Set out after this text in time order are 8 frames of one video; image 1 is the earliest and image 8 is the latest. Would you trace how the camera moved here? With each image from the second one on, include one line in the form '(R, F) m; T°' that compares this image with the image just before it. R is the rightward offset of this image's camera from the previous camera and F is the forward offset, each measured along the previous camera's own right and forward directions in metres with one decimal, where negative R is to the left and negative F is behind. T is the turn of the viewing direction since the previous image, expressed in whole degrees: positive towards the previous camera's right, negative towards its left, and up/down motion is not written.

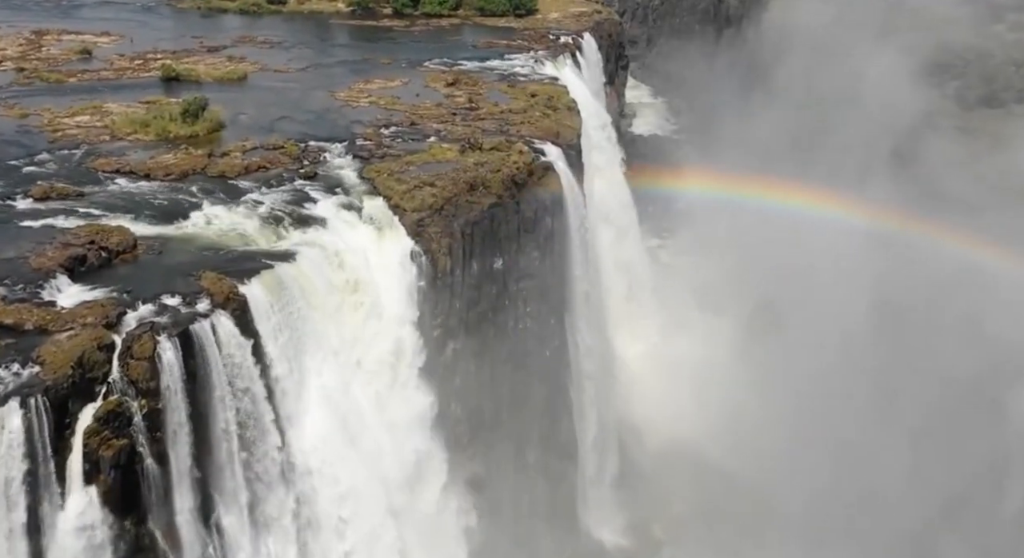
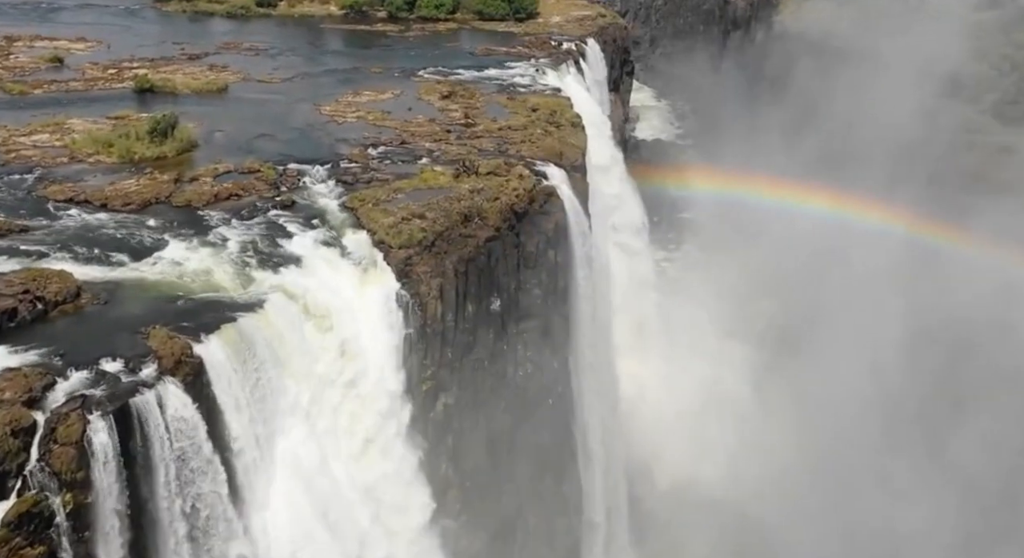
(0.0, +2.0) m; 0°
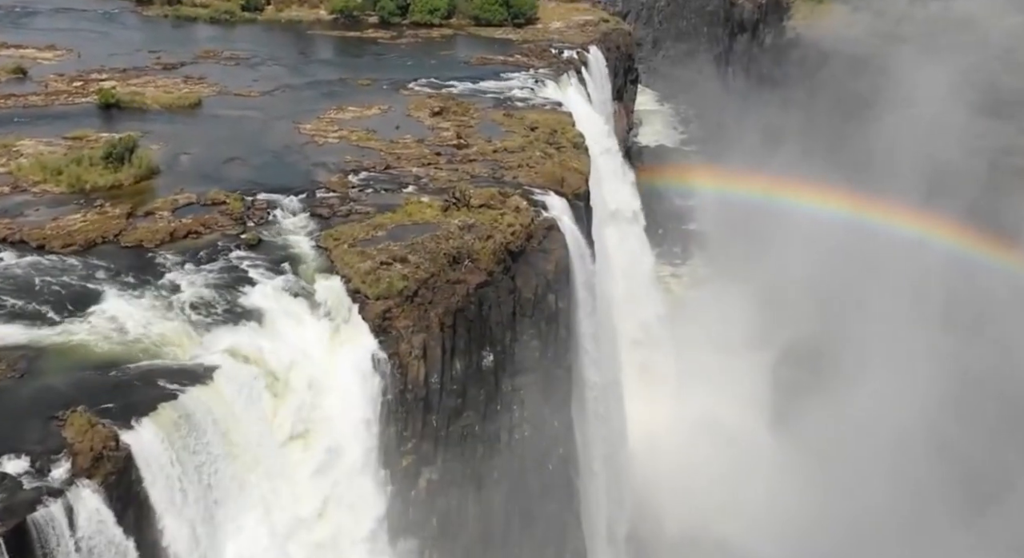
(+0.1, +2.1) m; 0°
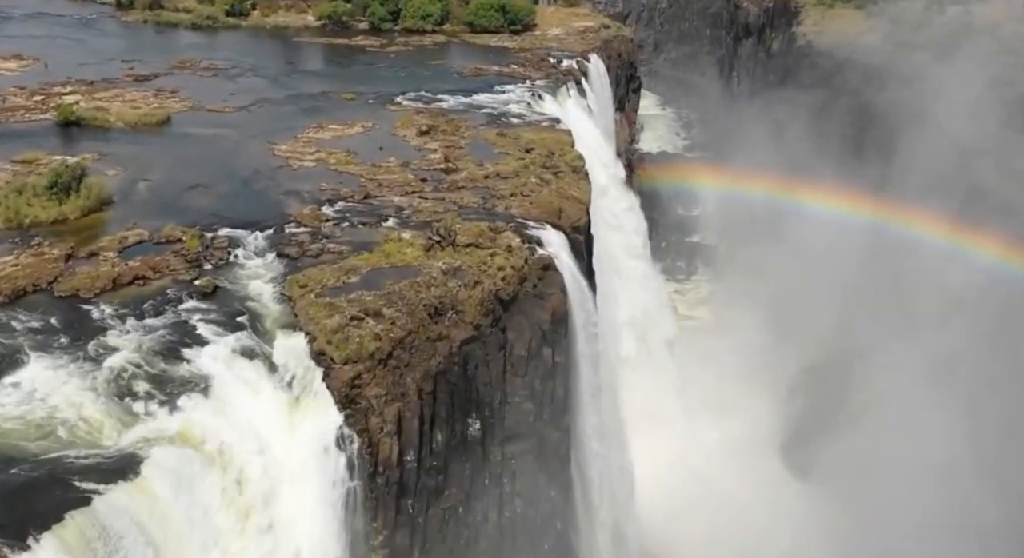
(+0.1, +1.9) m; 0°
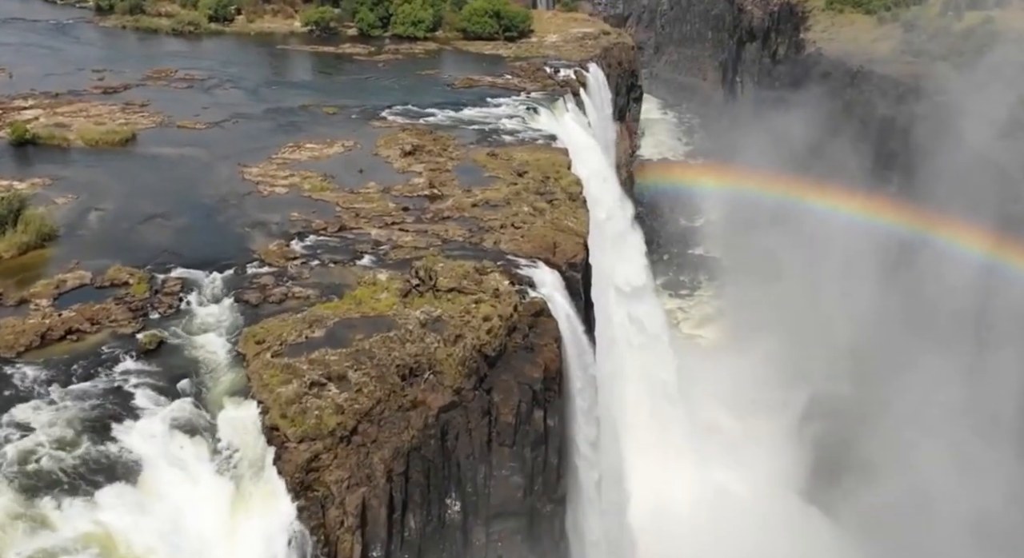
(+0.2, +1.7) m; 0°
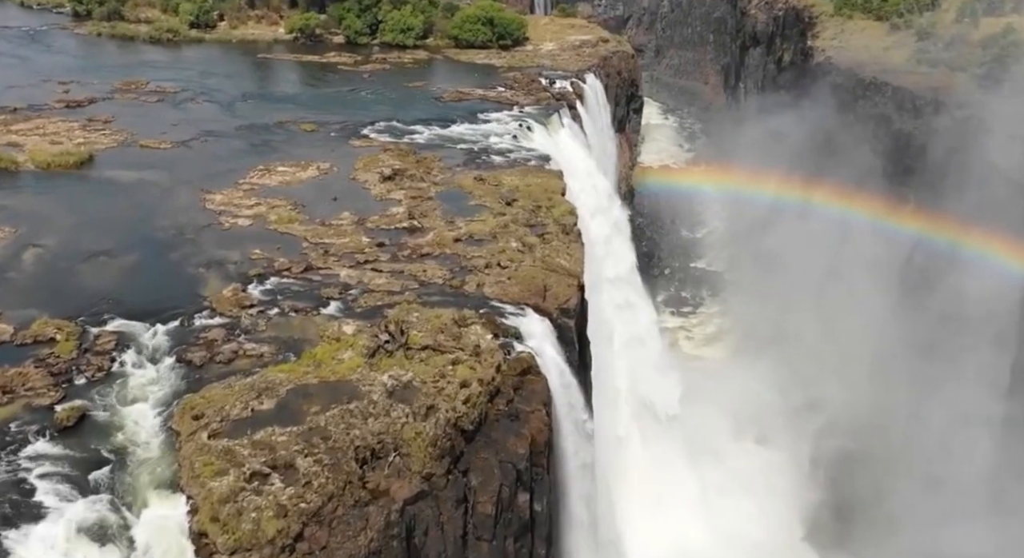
(+0.2, +1.7) m; 0°
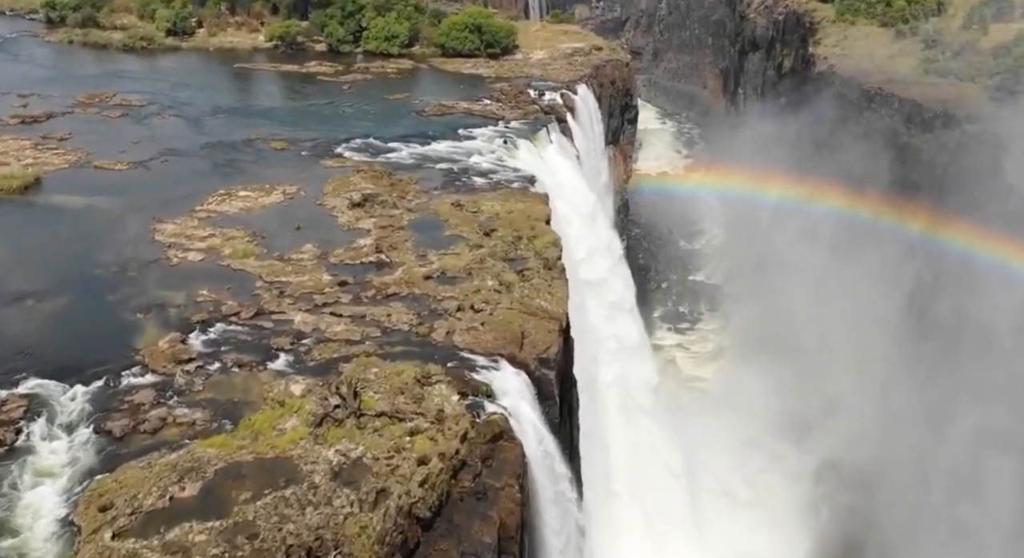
(+0.3, +1.5) m; 0°
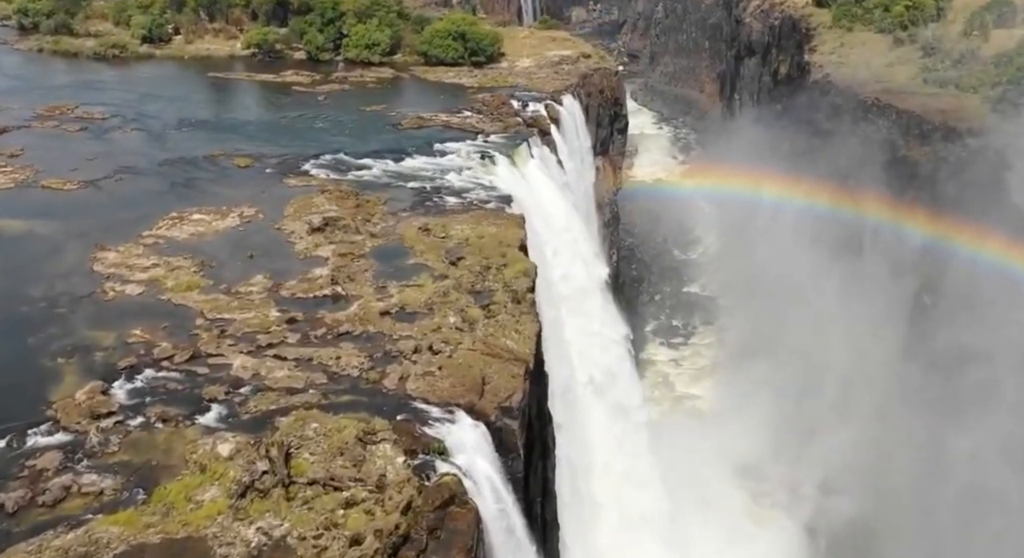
(+0.5, +1.2) m; 0°
